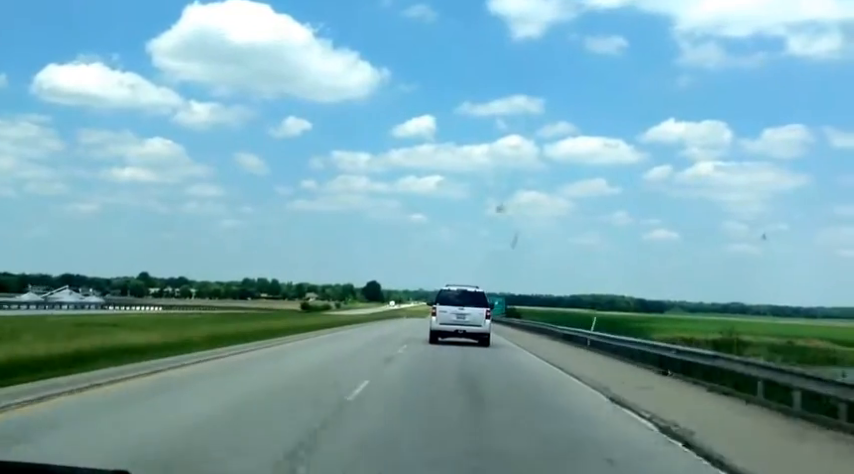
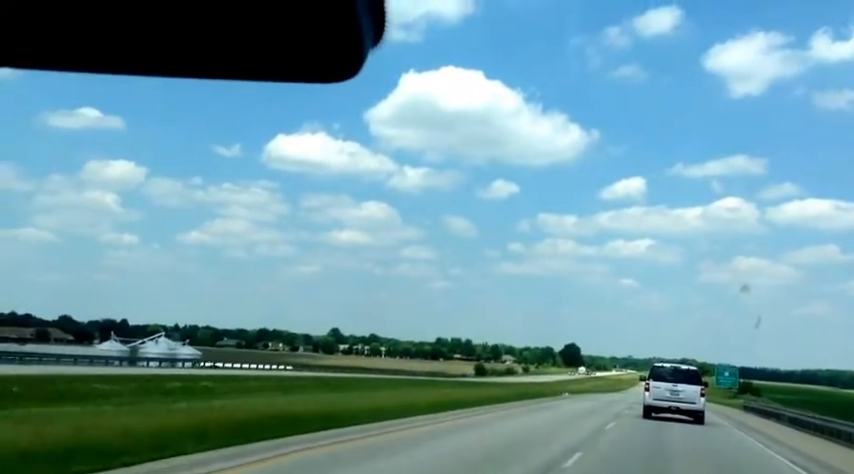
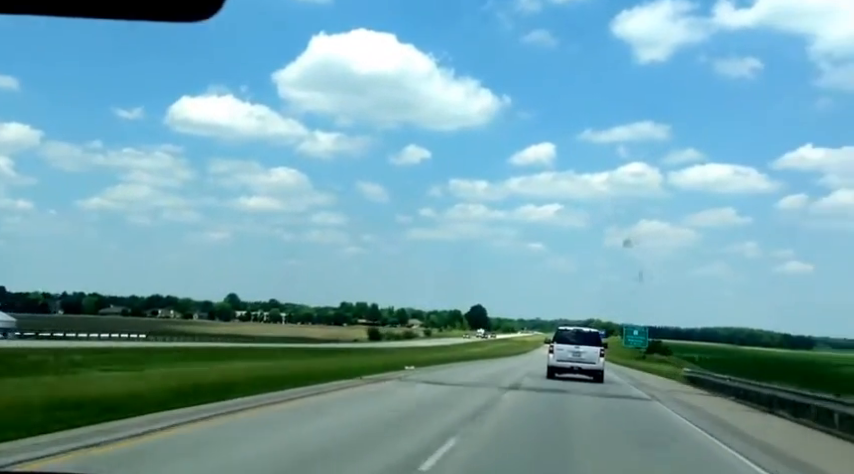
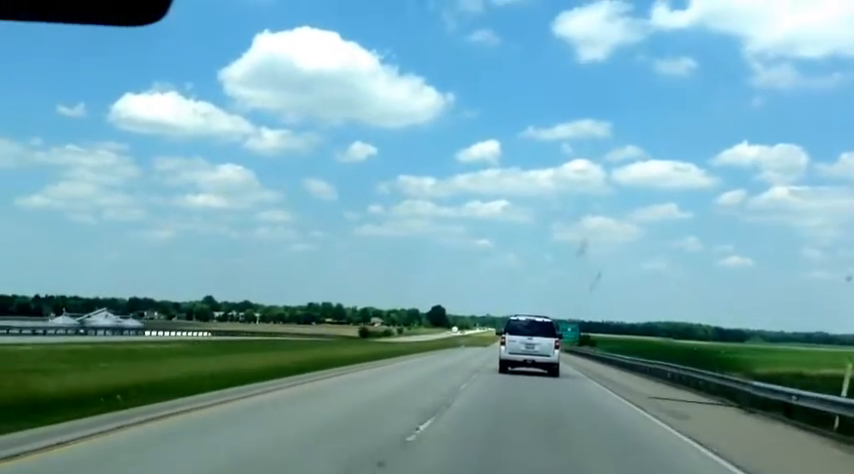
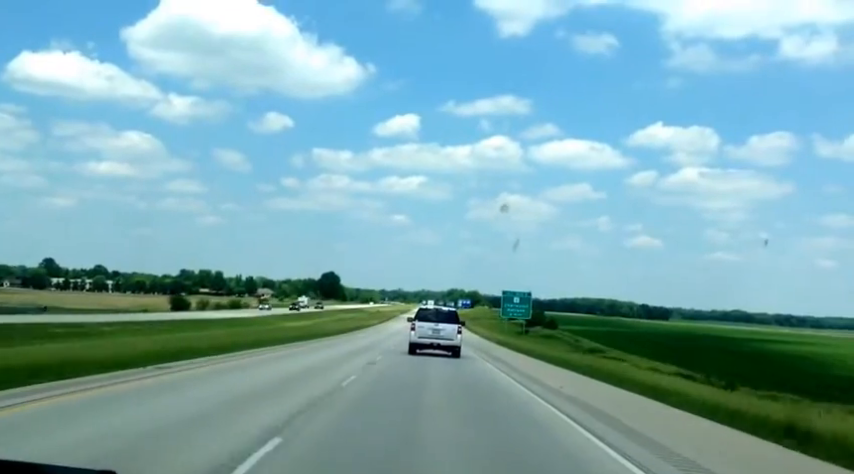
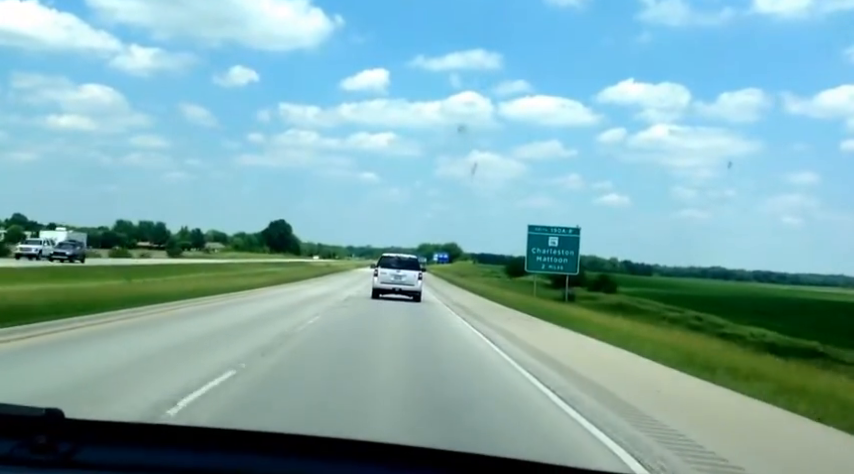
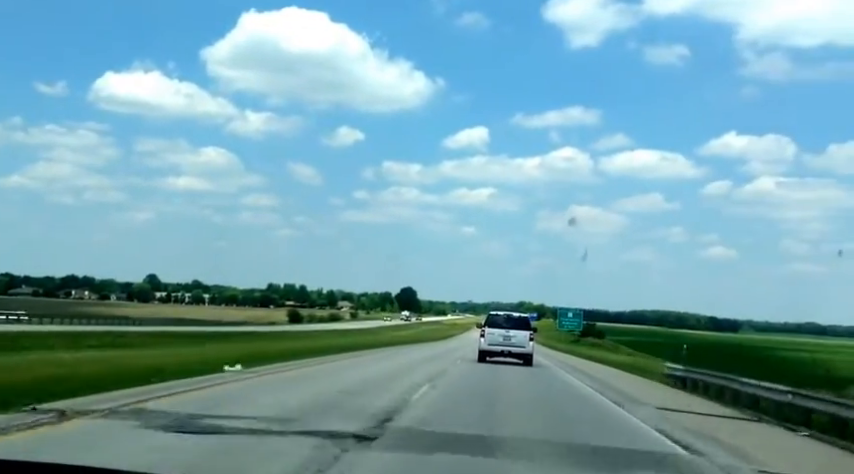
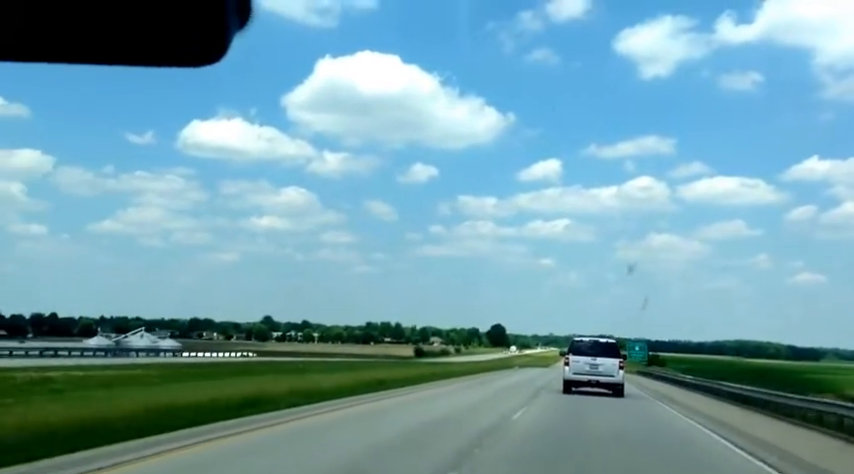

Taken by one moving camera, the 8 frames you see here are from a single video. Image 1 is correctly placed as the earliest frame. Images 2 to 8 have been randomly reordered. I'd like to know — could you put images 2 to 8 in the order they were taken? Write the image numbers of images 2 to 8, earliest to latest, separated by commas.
4, 8, 2, 3, 7, 5, 6
